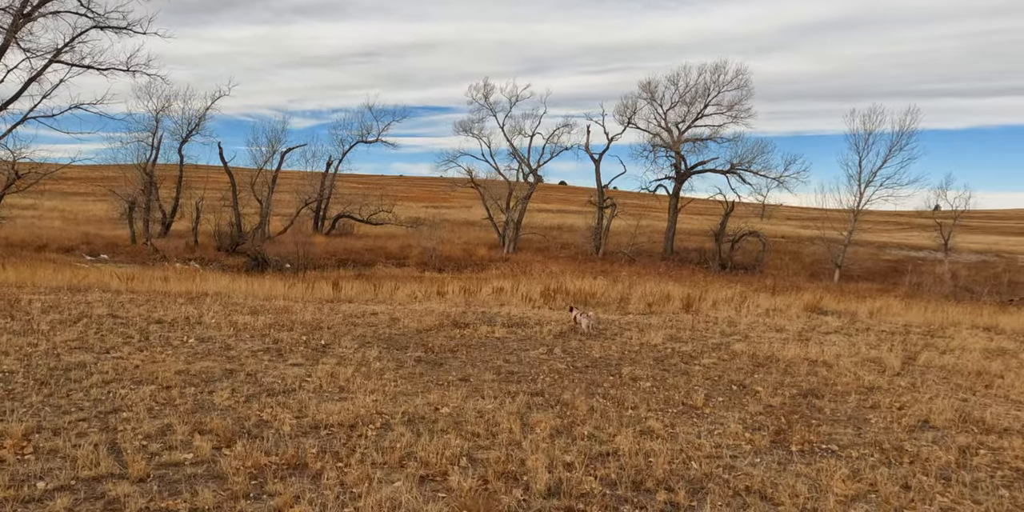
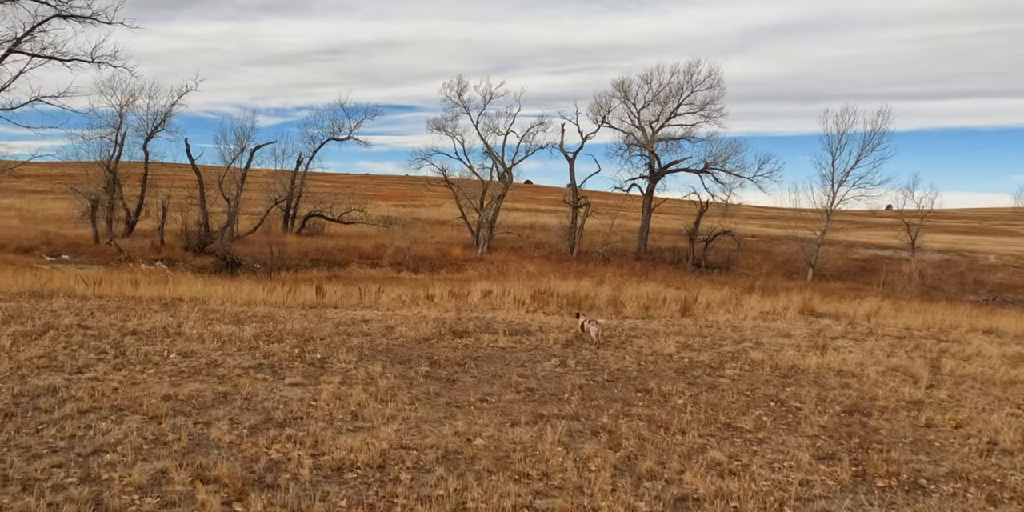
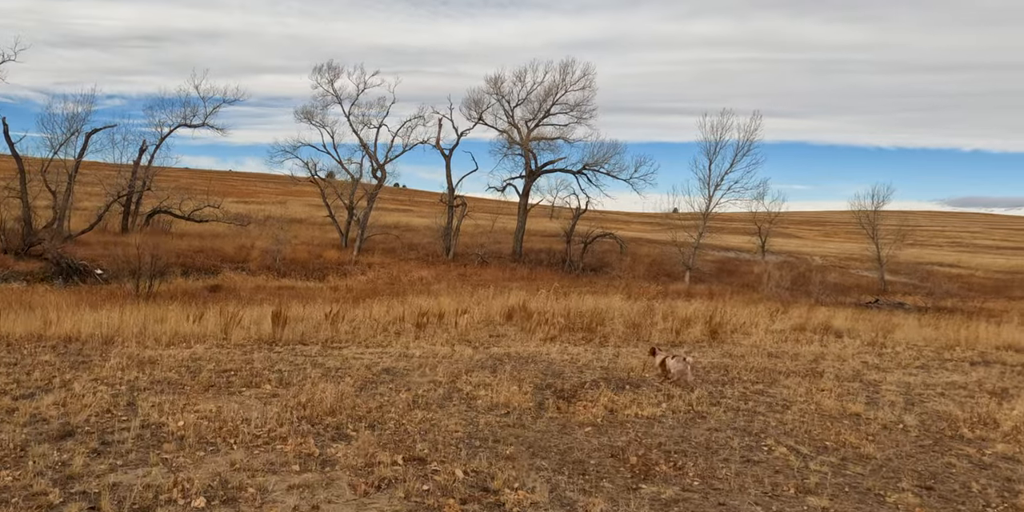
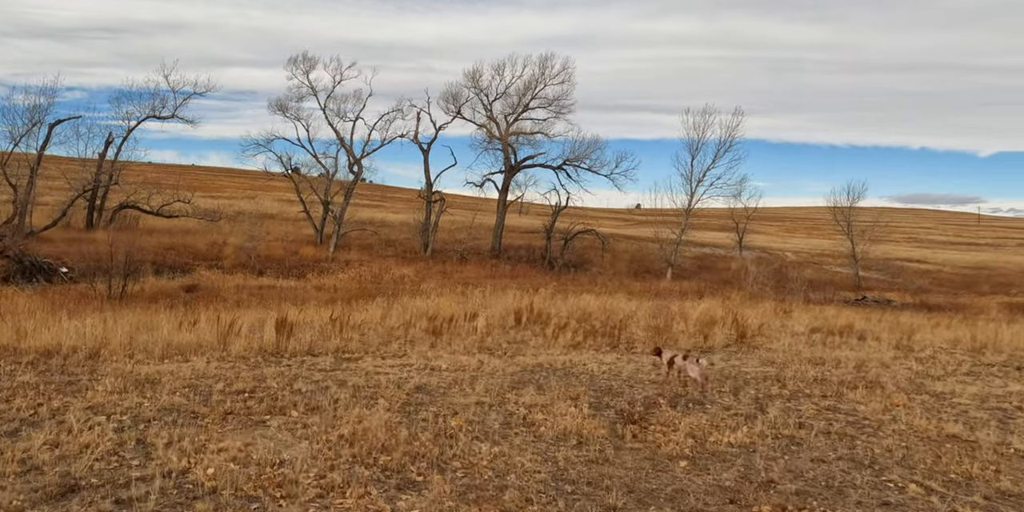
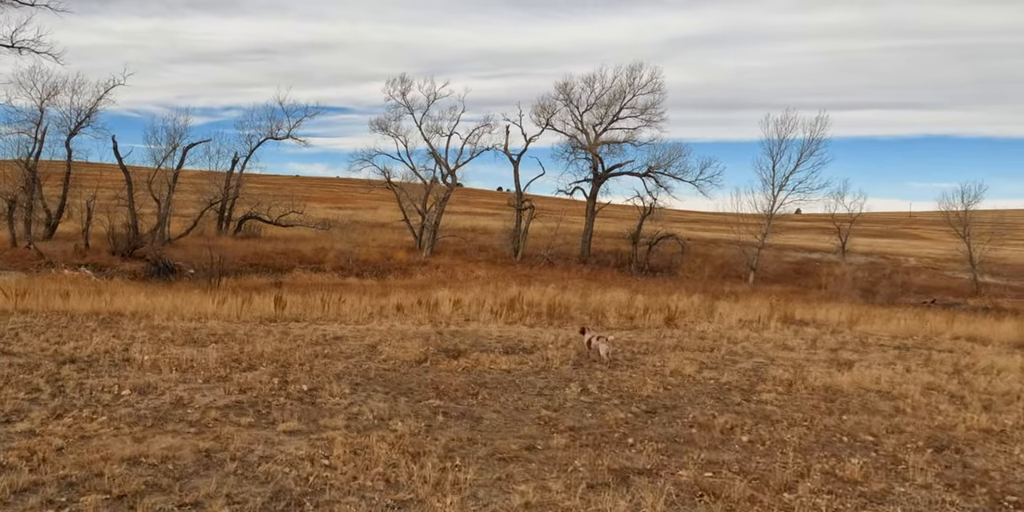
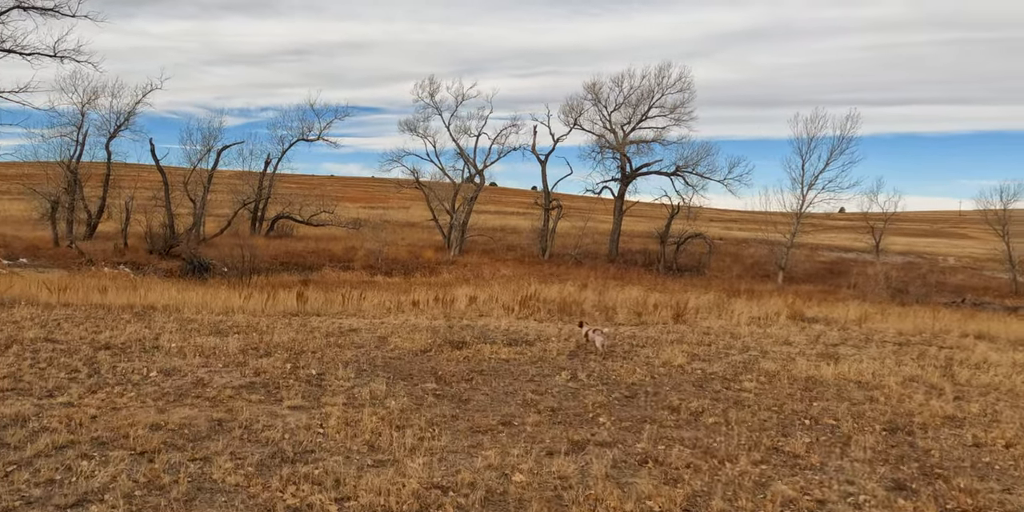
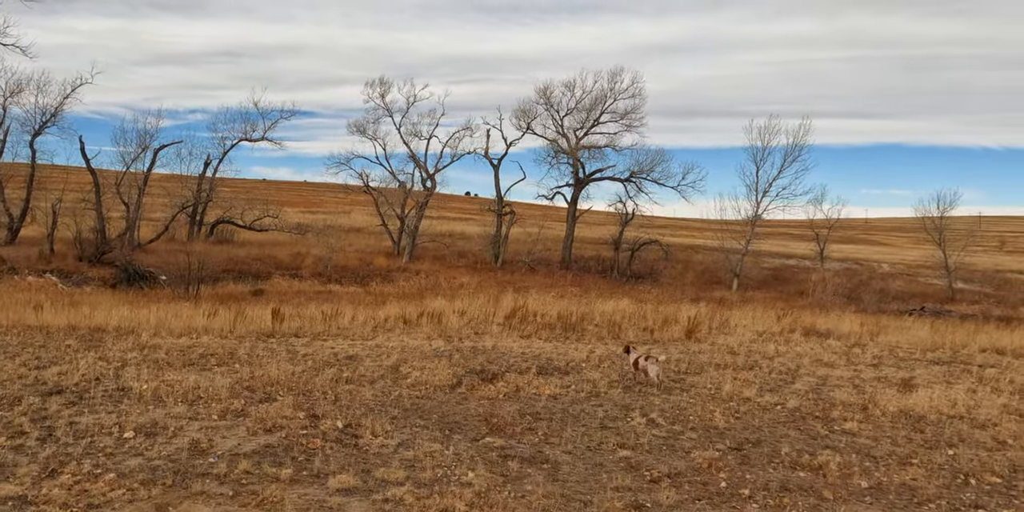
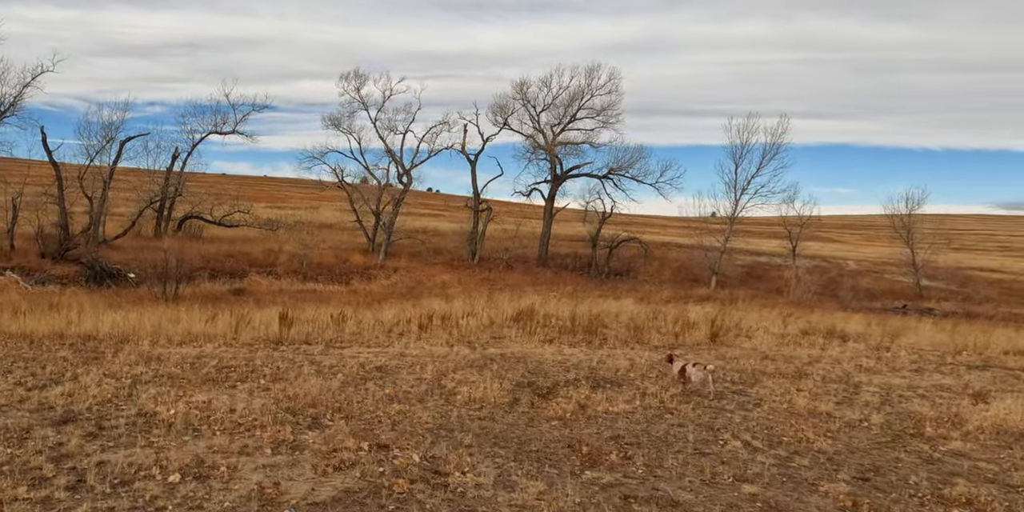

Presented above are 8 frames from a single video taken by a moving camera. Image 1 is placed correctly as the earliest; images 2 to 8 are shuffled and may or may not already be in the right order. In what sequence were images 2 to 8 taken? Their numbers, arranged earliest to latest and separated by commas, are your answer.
2, 6, 5, 7, 8, 3, 4
